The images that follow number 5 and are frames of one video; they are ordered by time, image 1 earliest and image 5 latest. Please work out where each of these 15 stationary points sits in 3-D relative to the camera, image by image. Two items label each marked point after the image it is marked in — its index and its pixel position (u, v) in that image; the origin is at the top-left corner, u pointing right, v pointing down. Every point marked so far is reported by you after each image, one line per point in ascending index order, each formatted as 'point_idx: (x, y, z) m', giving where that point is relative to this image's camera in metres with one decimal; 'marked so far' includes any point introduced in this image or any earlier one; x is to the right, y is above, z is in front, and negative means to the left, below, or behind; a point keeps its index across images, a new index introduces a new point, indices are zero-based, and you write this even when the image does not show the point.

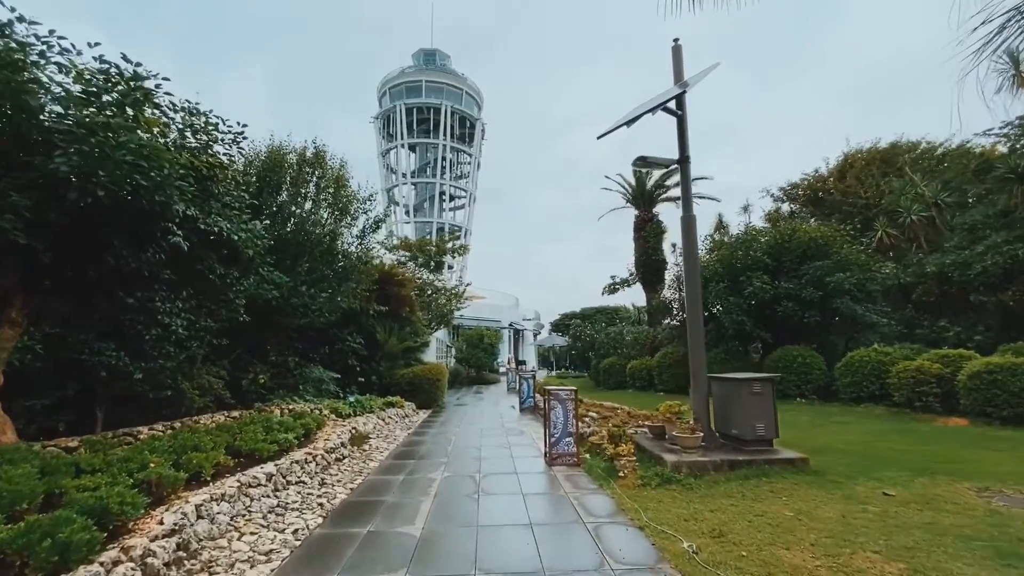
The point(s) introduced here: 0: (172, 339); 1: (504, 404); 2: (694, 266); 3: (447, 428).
0: (-4.8, -0.7, +7.0) m
1: (-0.3, -3.7, +15.9) m
2: (+2.6, +0.4, +7.3) m
3: (-1.4, -3.1, +11.0) m
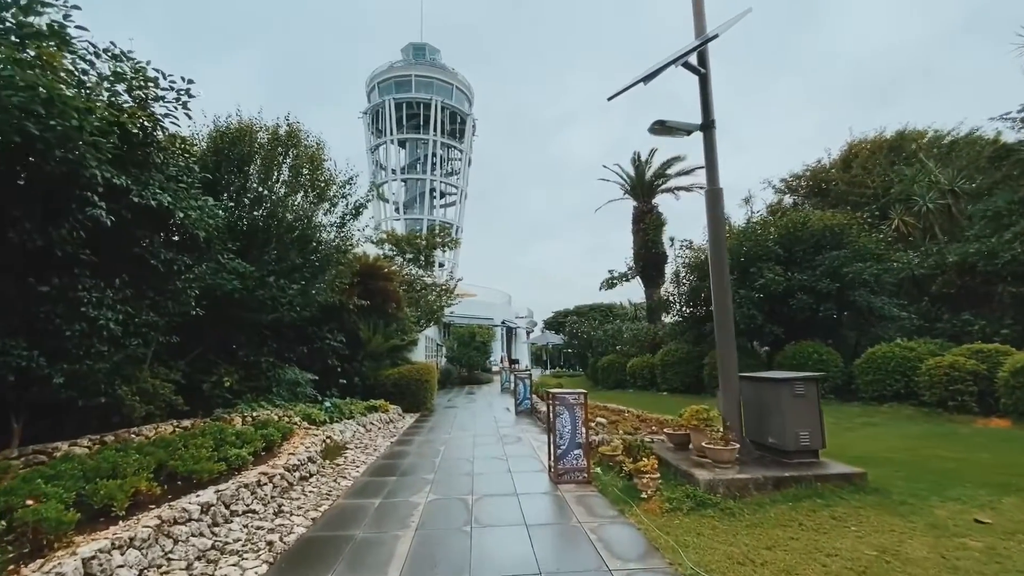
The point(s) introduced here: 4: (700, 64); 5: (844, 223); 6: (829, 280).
0: (-4.8, -0.5, +5.9) m
1: (-0.4, -3.5, +14.8) m
2: (+2.6, +0.5, +6.2) m
3: (-1.5, -2.9, +9.9) m
4: (+2.5, +3.0, +6.6) m
5: (+9.1, +1.8, +13.6) m
6: (+8.2, +0.2, +13.0) m
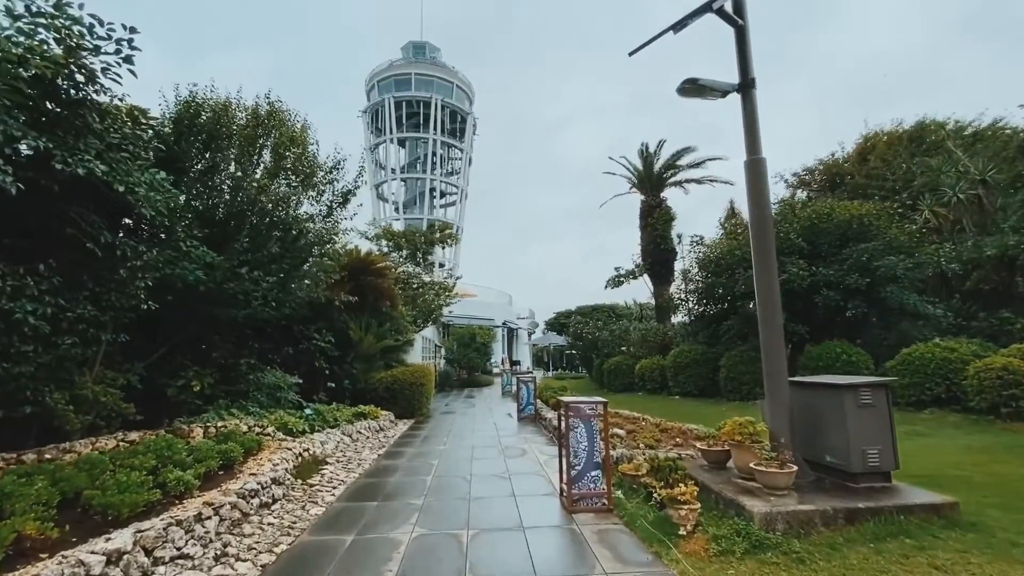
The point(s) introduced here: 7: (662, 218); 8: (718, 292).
0: (-4.8, -0.4, +4.9) m
1: (-0.4, -3.4, +13.8) m
2: (+2.6, +0.7, +5.2) m
3: (-1.5, -2.8, +8.9) m
4: (+2.5, +3.1, +5.6) m
5: (+9.1, +1.9, +12.6) m
6: (+8.3, +0.3, +12.0) m
7: (+5.9, +2.8, +19.8) m
8: (+5.9, -0.1, +14.5) m
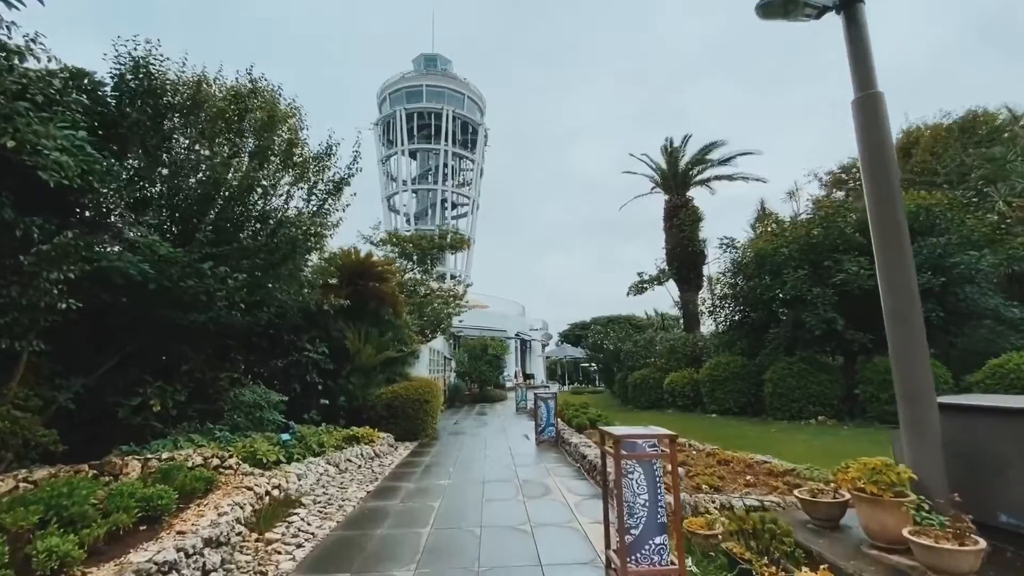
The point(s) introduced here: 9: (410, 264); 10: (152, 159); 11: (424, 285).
0: (-4.6, -0.3, +3.5) m
1: (0.0, -3.5, +12.3) m
2: (+2.8, +0.8, +3.7) m
3: (-1.2, -2.8, +7.4) m
4: (+2.7, +3.2, +4.2) m
5: (+9.5, +1.8, +11.0) m
6: (+8.6, +0.3, +10.3) m
7: (+6.5, +2.5, +18.3) m
8: (+6.3, -0.2, +12.9) m
9: (-3.9, +0.9, +19.1) m
10: (-5.0, +1.8, +7.4) m
11: (-3.3, +0.1, +18.6) m
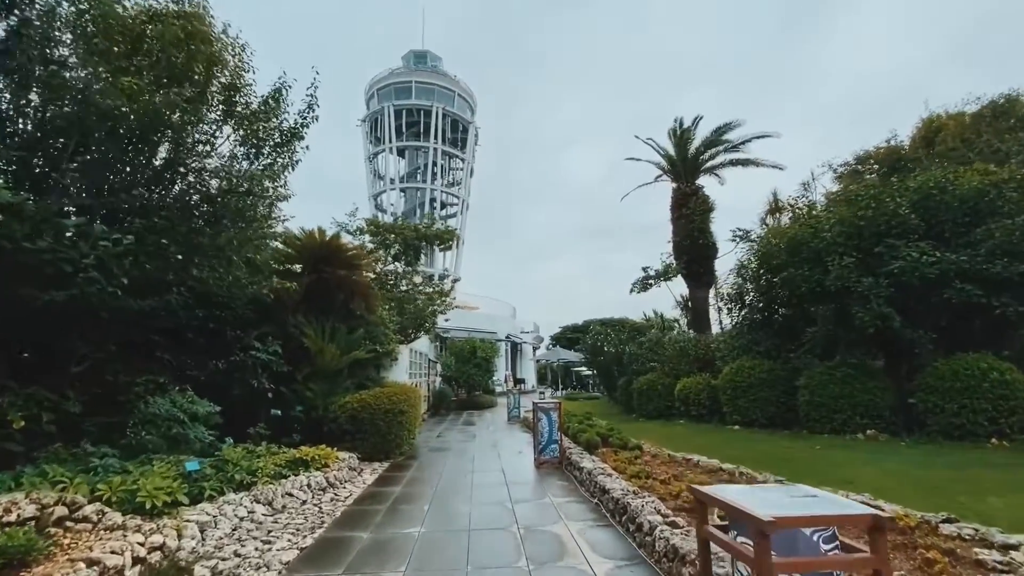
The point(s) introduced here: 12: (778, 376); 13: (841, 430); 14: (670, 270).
0: (-4.5, 0.0, +1.6) m
1: (-0.1, -3.3, +10.4) m
2: (+2.9, +1.1, +2.0) m
3: (-1.2, -2.5, +5.5) m
4: (+2.8, +3.5, +2.5) m
5: (+9.4, +2.0, +9.4) m
6: (+8.5, +0.5, +8.7) m
7: (+6.2, +2.7, +16.6) m
8: (+6.2, -0.1, +11.2) m
9: (-4.2, +1.1, +17.2) m
10: (-5.1, +2.1, +5.5) m
11: (-3.5, +0.3, +16.6) m
12: (+5.9, -1.9, +11.0) m
13: (+6.3, -2.7, +9.6) m
14: (+5.8, +0.6, +18.6) m
